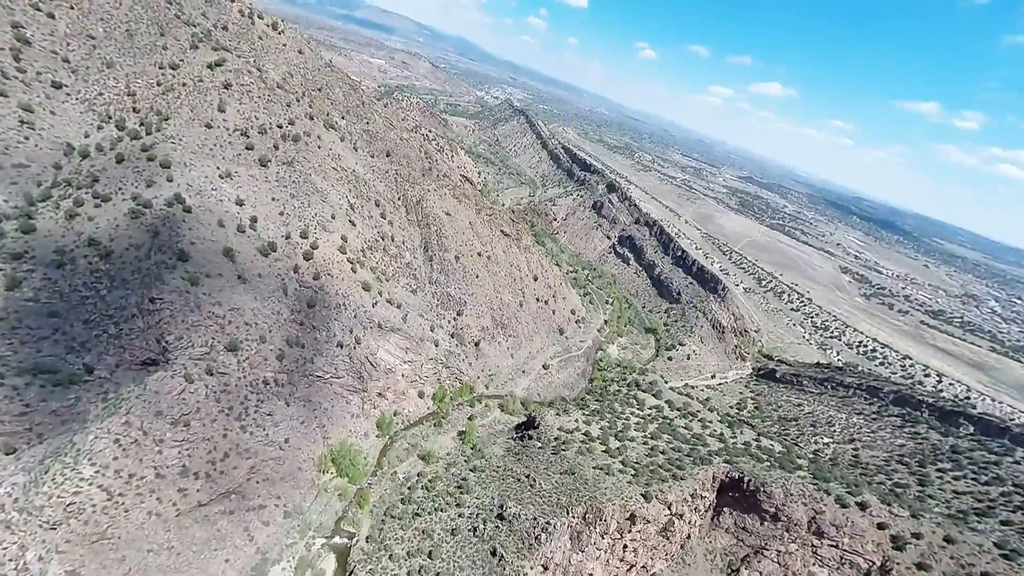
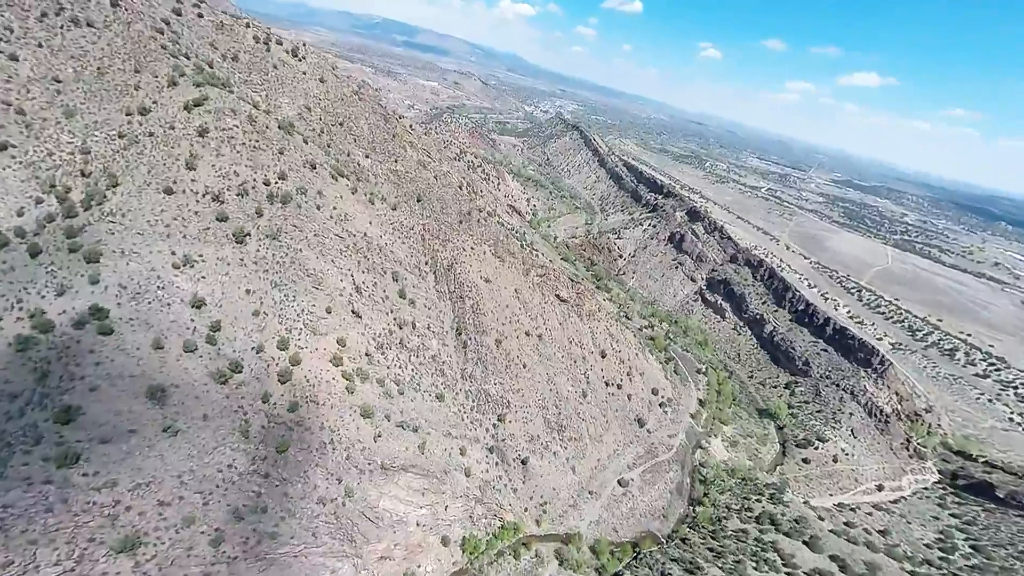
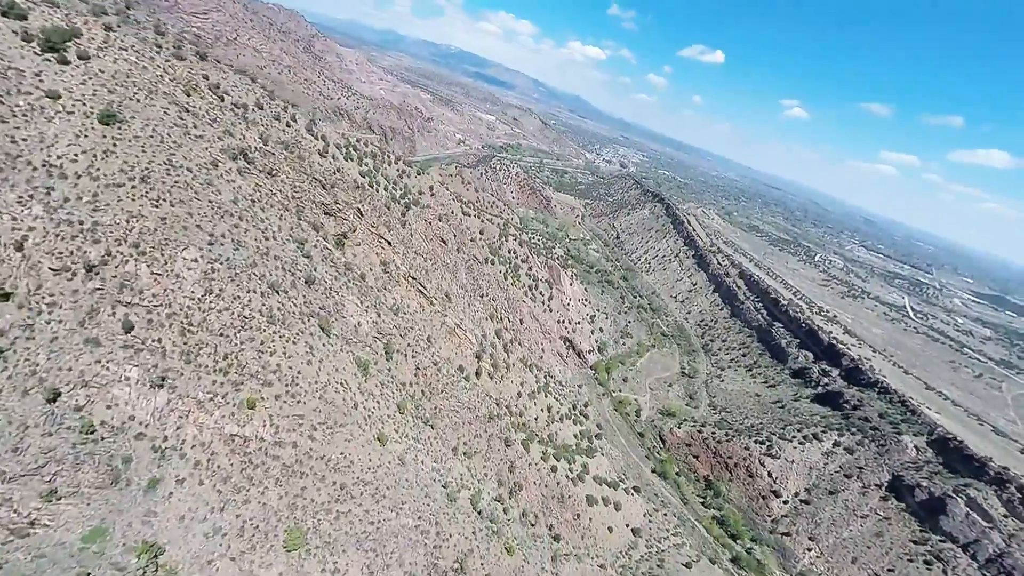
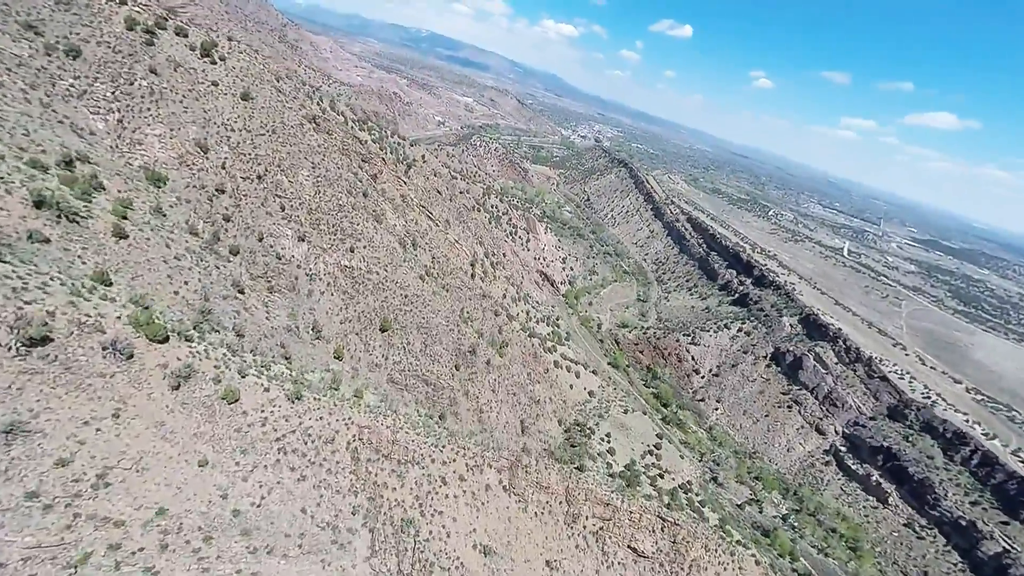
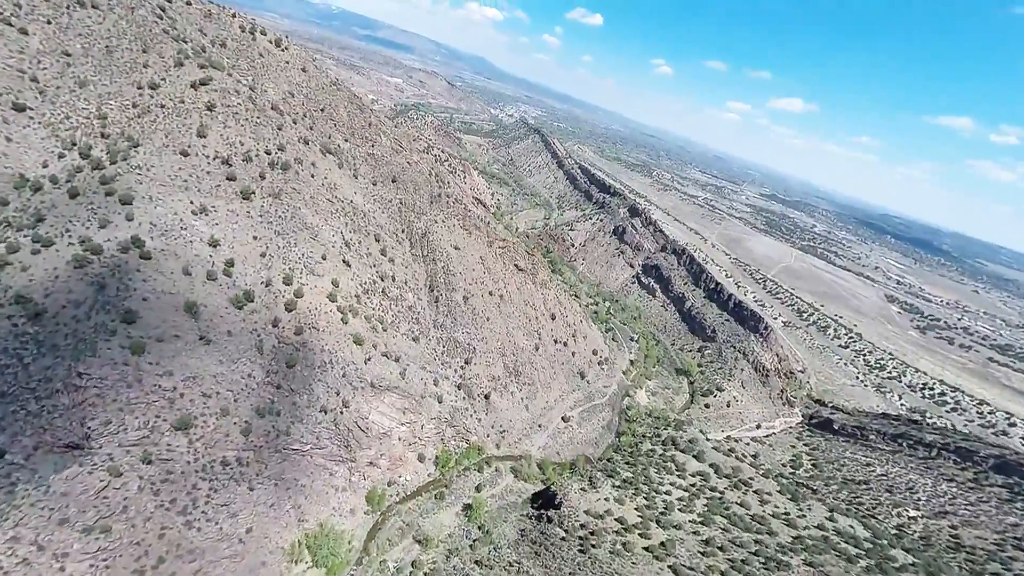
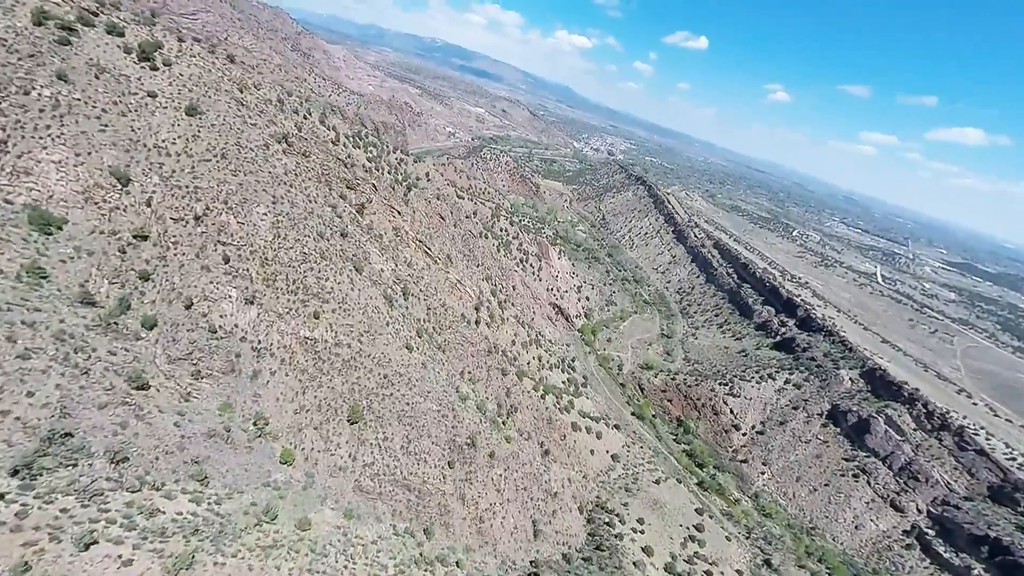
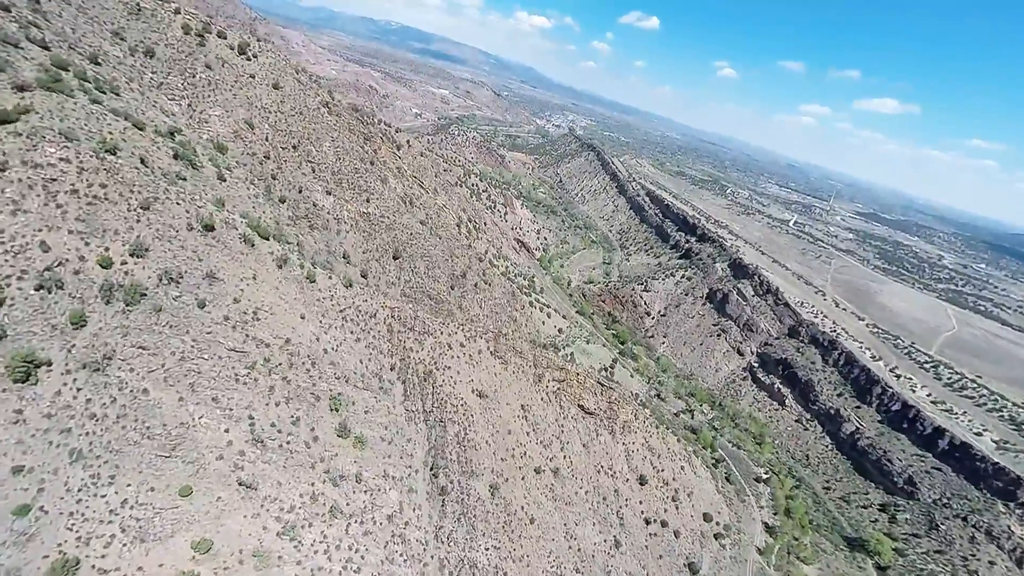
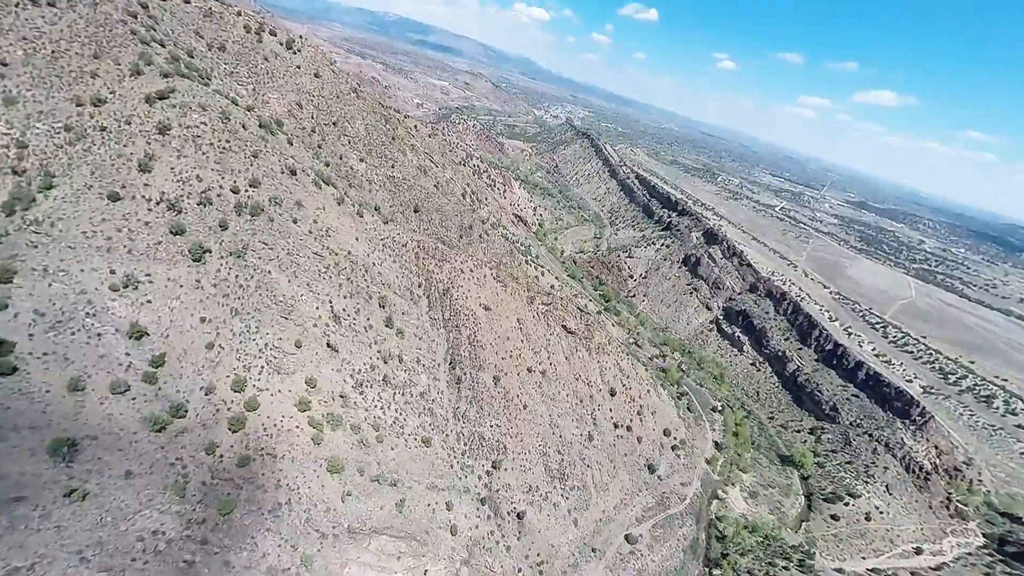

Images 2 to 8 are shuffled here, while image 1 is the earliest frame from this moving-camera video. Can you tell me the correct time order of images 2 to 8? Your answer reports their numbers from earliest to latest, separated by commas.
5, 2, 8, 7, 4, 6, 3
